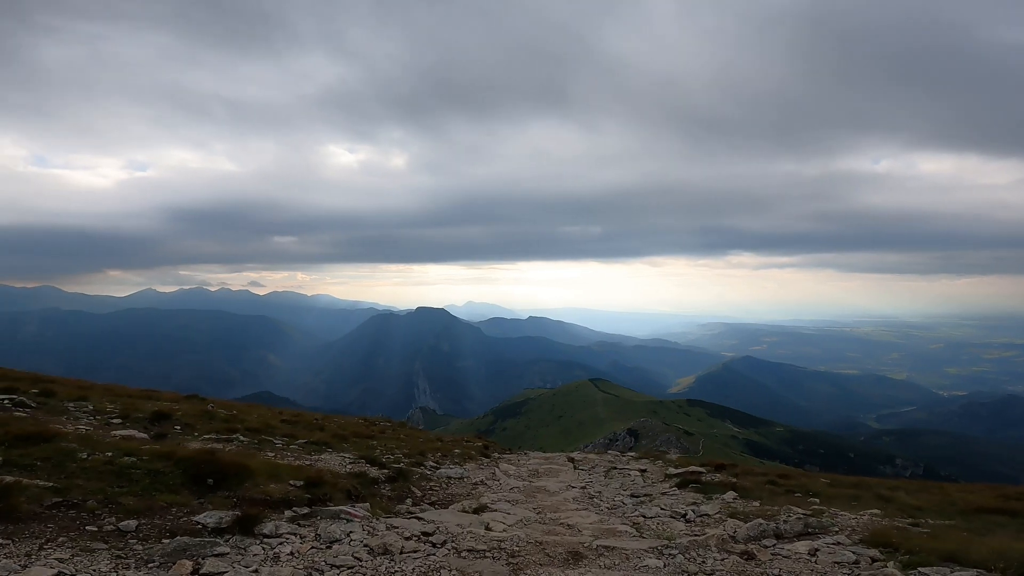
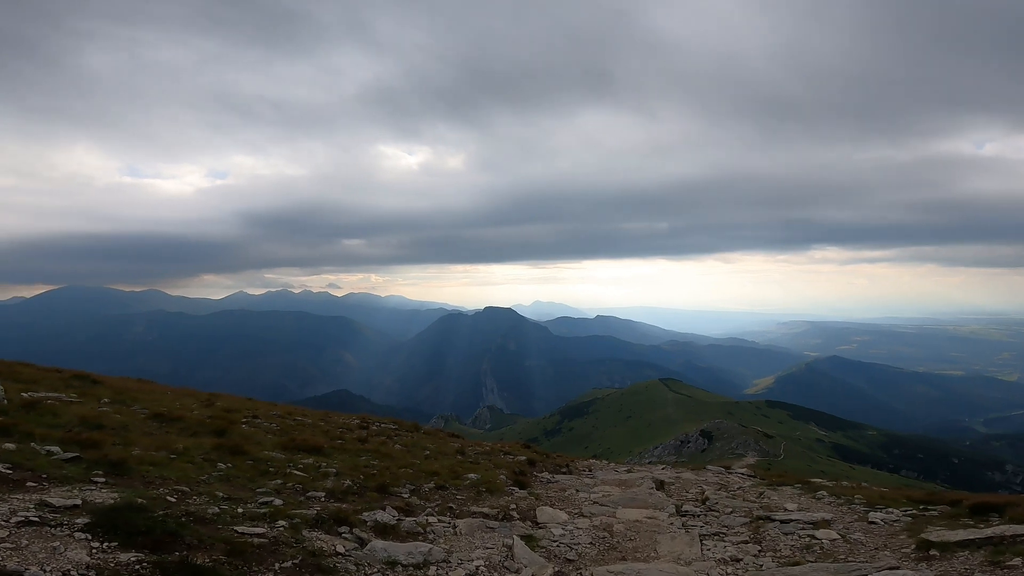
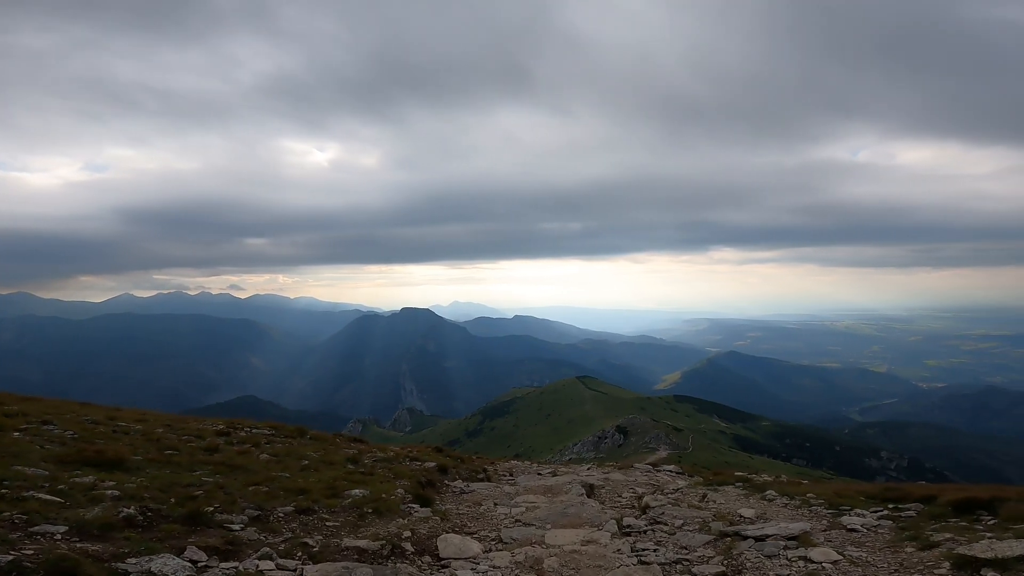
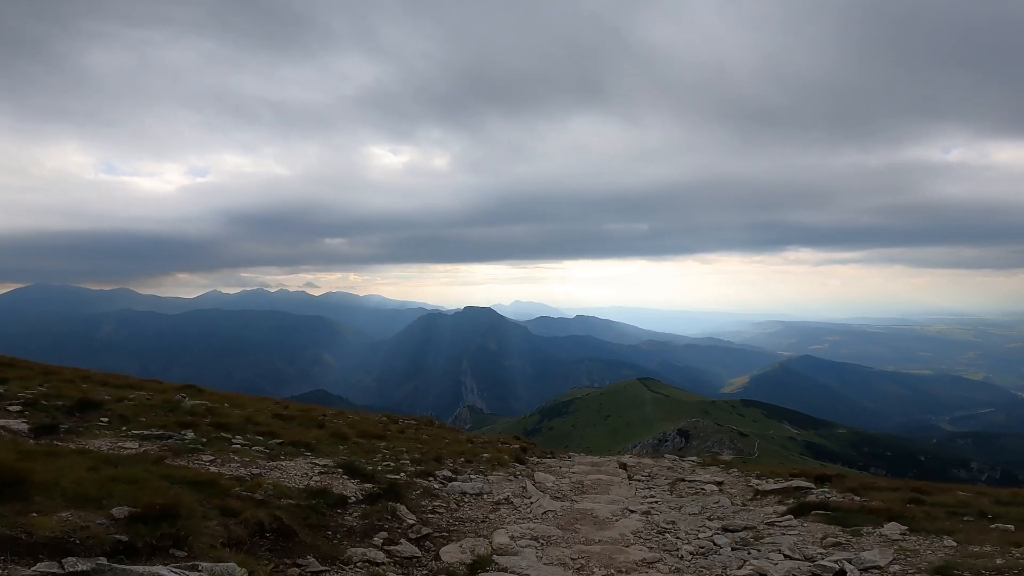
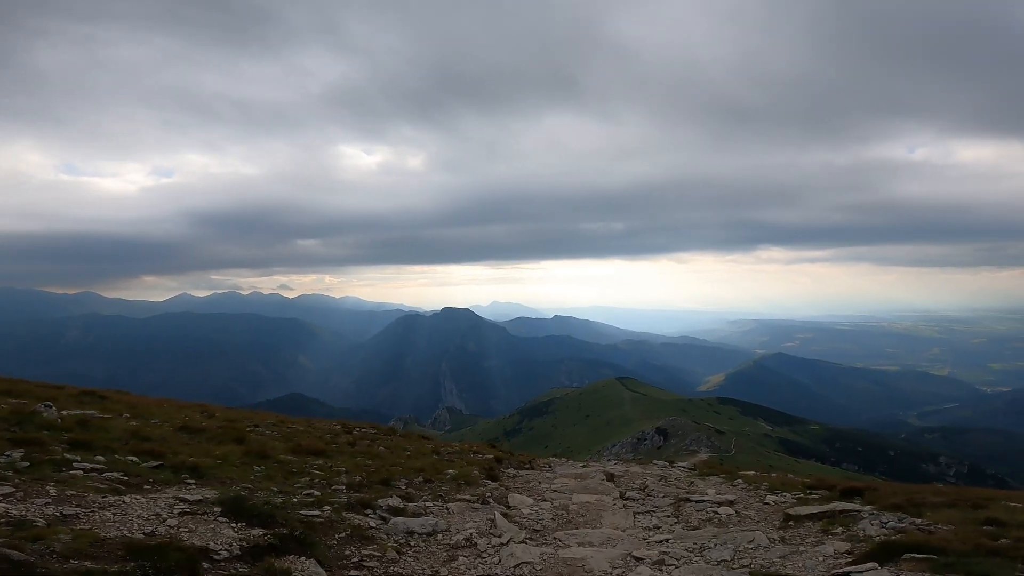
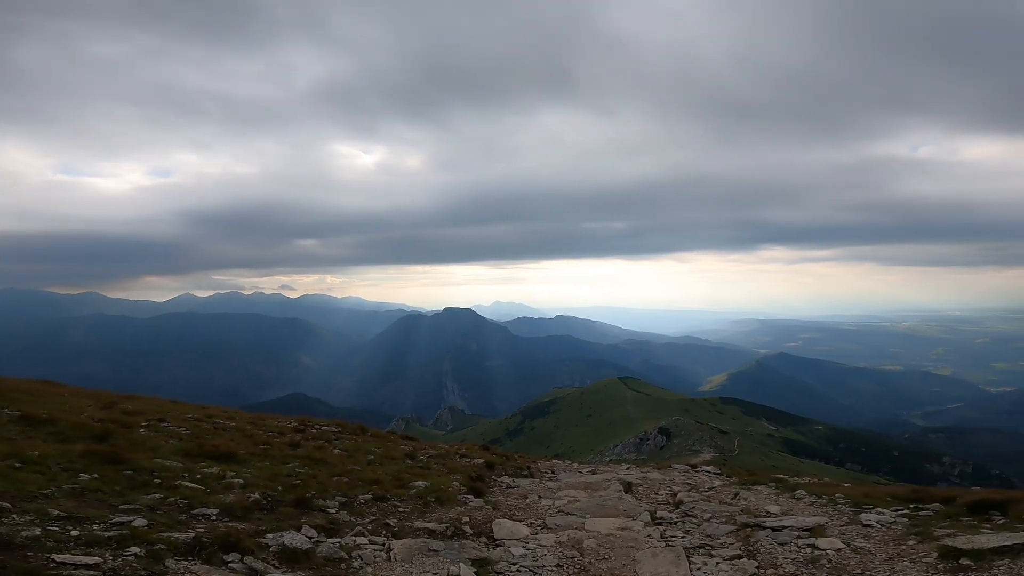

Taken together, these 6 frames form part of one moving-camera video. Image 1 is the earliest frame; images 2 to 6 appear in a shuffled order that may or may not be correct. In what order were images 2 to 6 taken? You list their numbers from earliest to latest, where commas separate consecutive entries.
4, 5, 2, 6, 3
